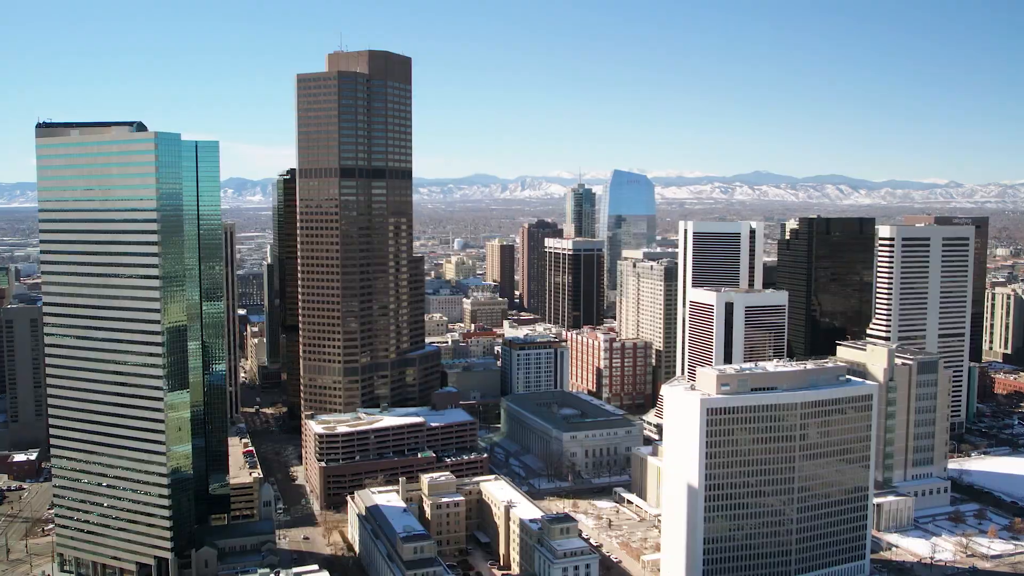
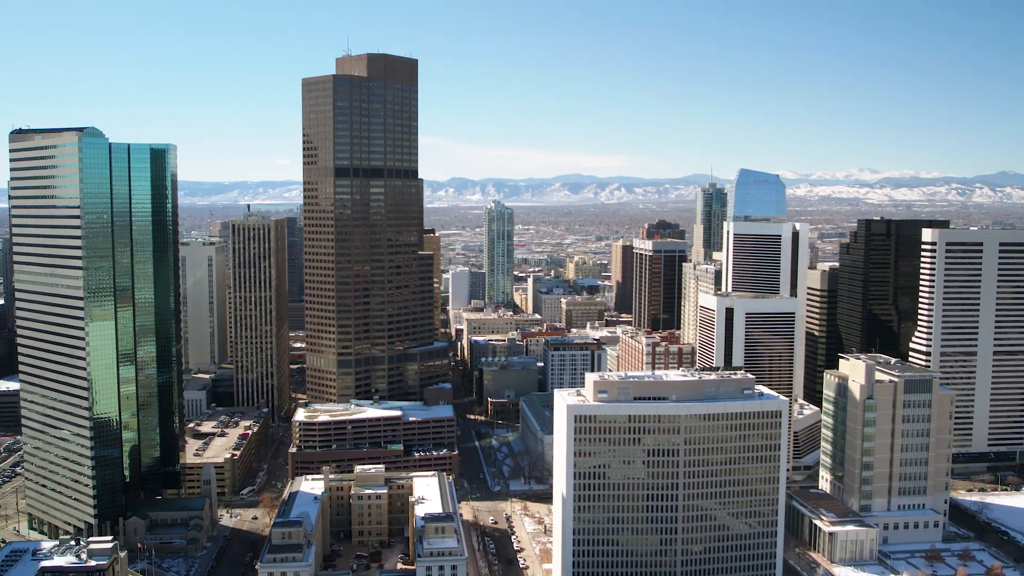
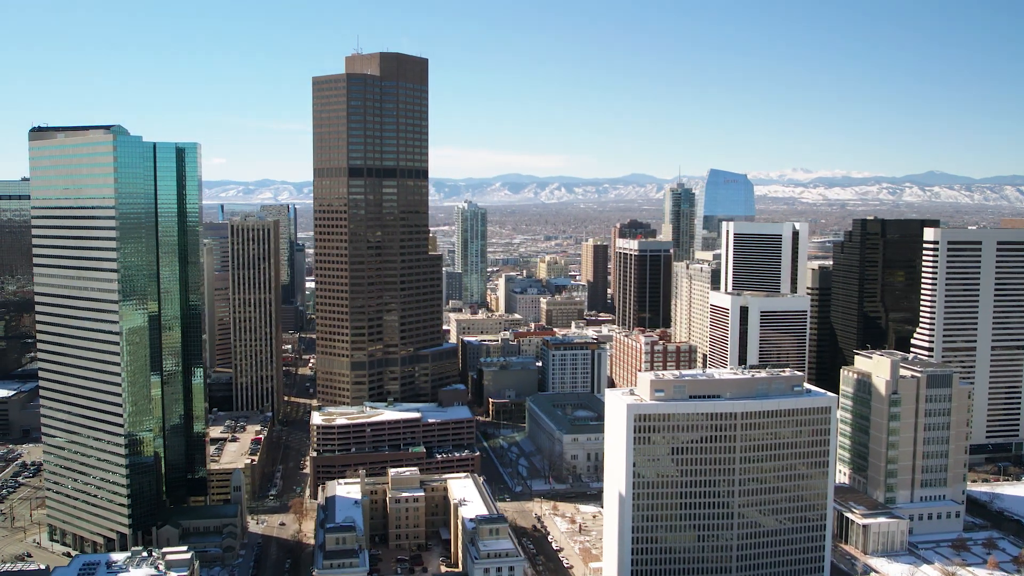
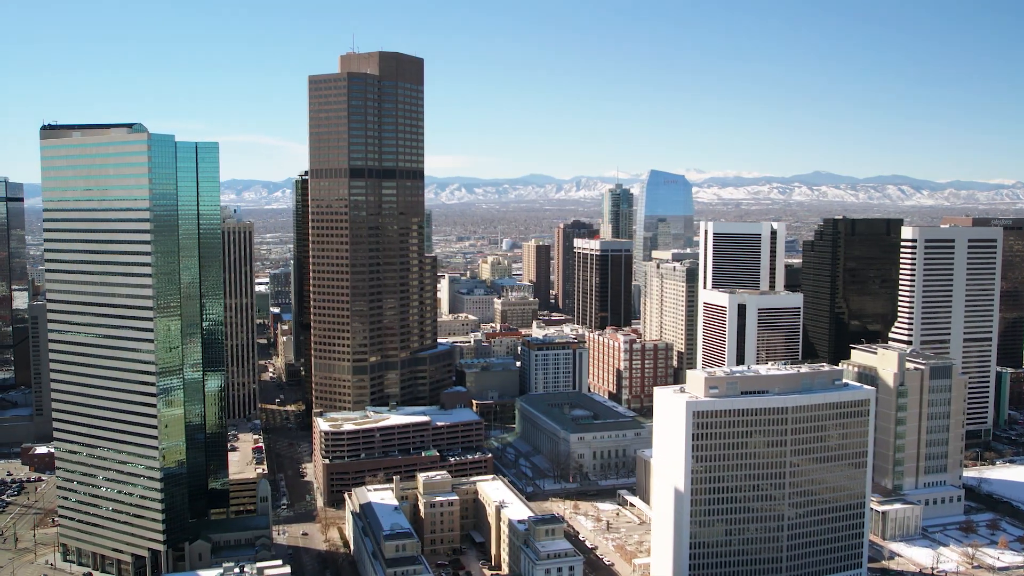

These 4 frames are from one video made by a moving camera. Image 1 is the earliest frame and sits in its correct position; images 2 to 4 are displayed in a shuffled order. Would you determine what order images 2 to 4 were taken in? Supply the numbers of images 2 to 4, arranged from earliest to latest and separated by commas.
4, 3, 2
